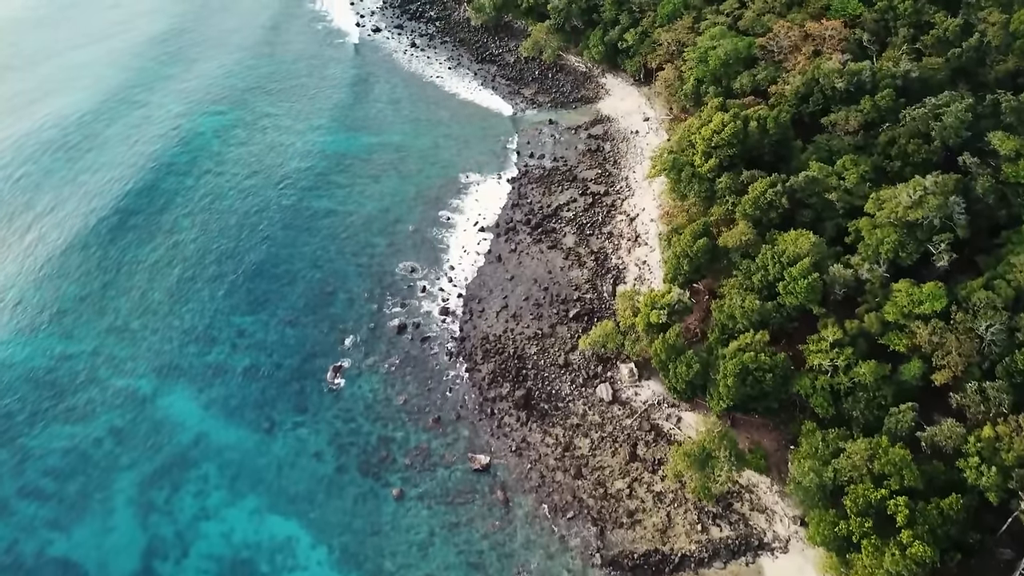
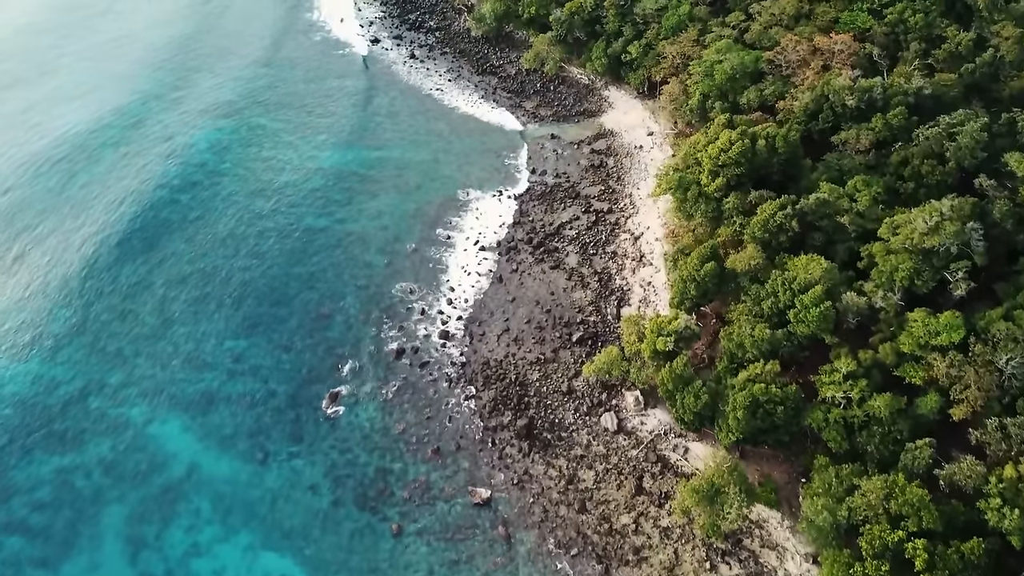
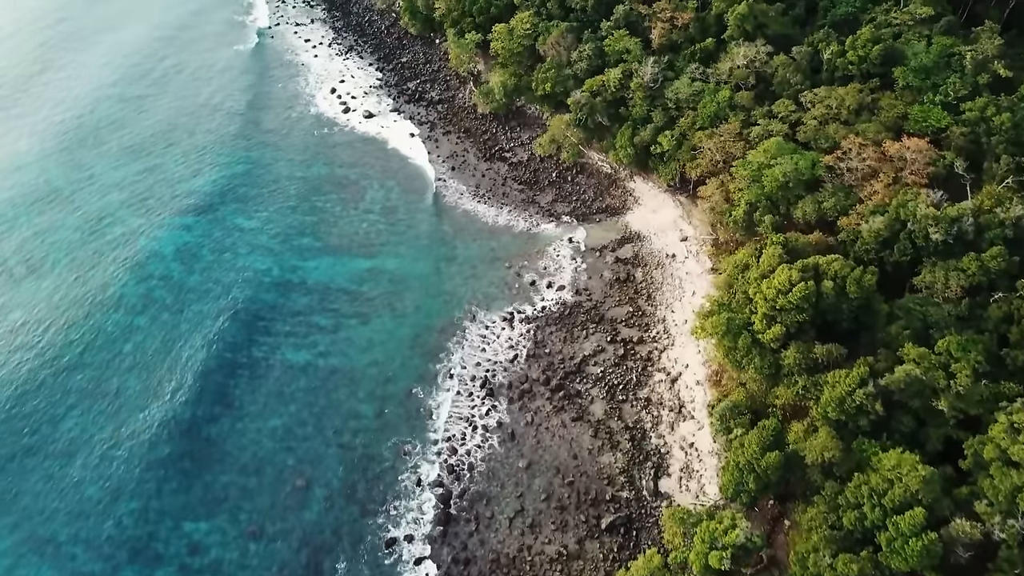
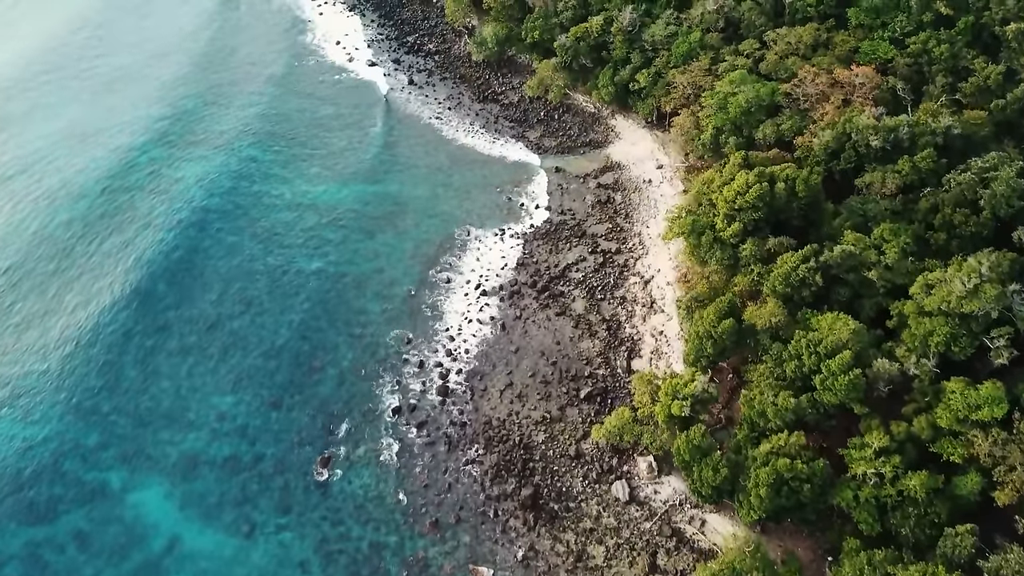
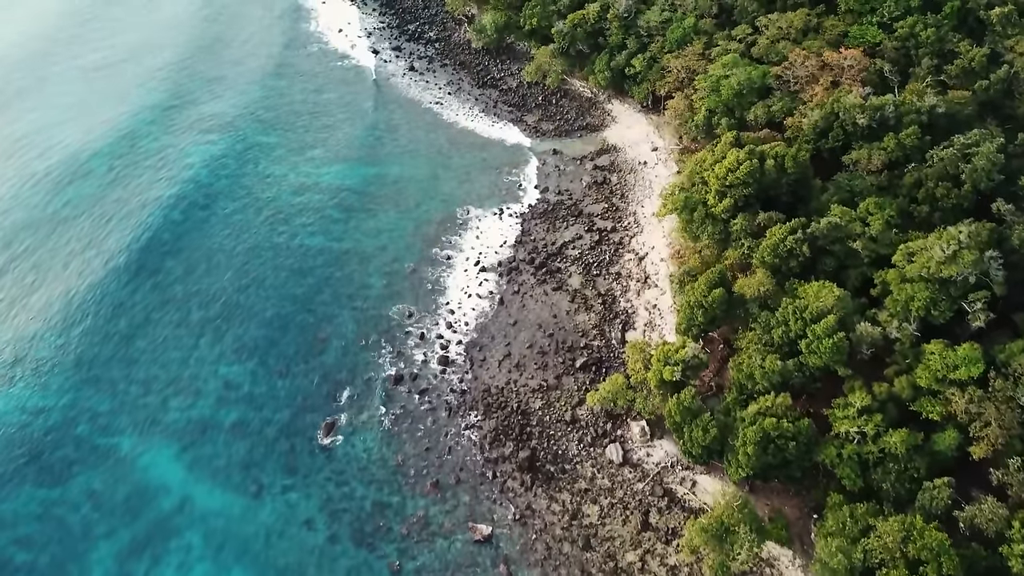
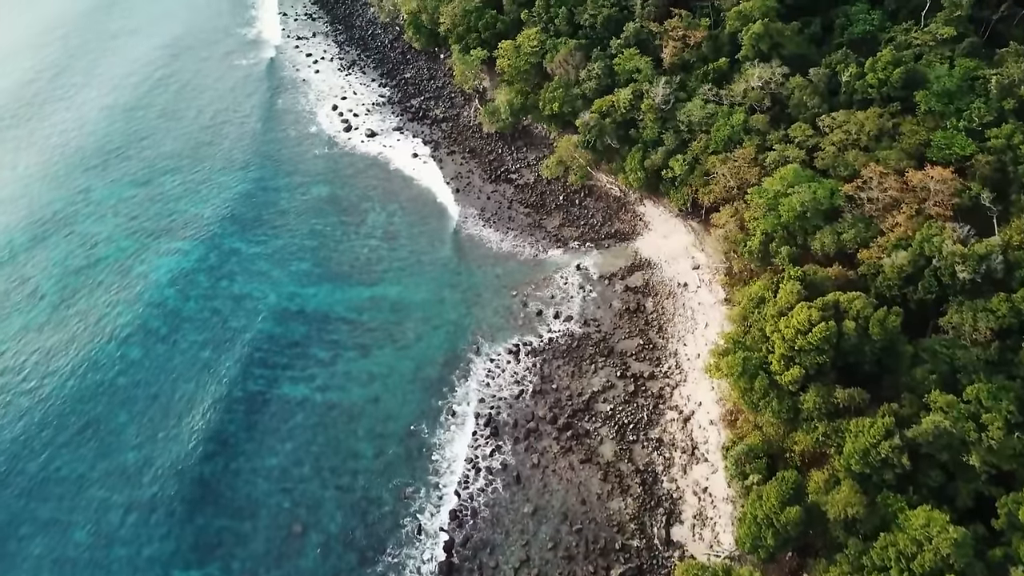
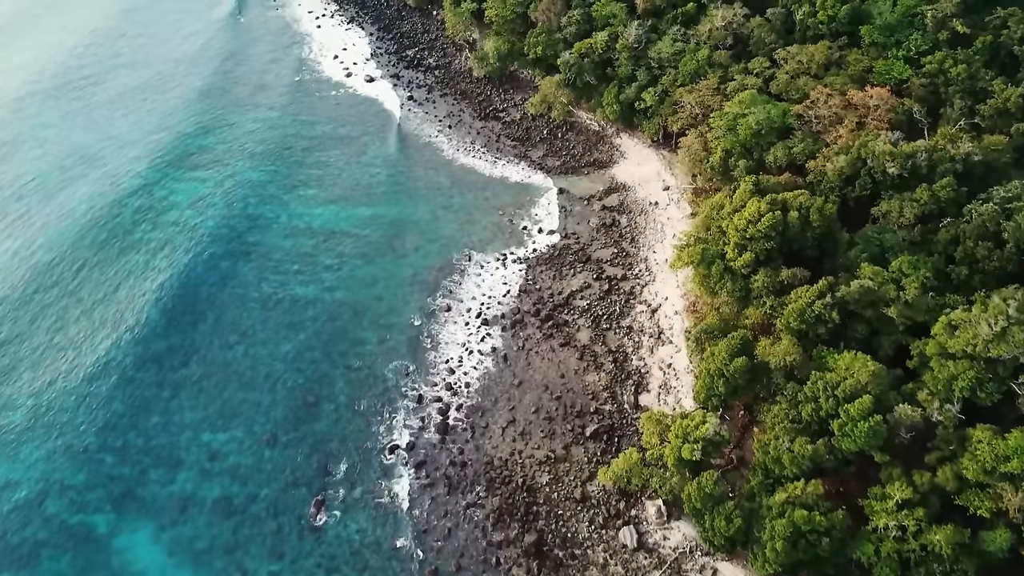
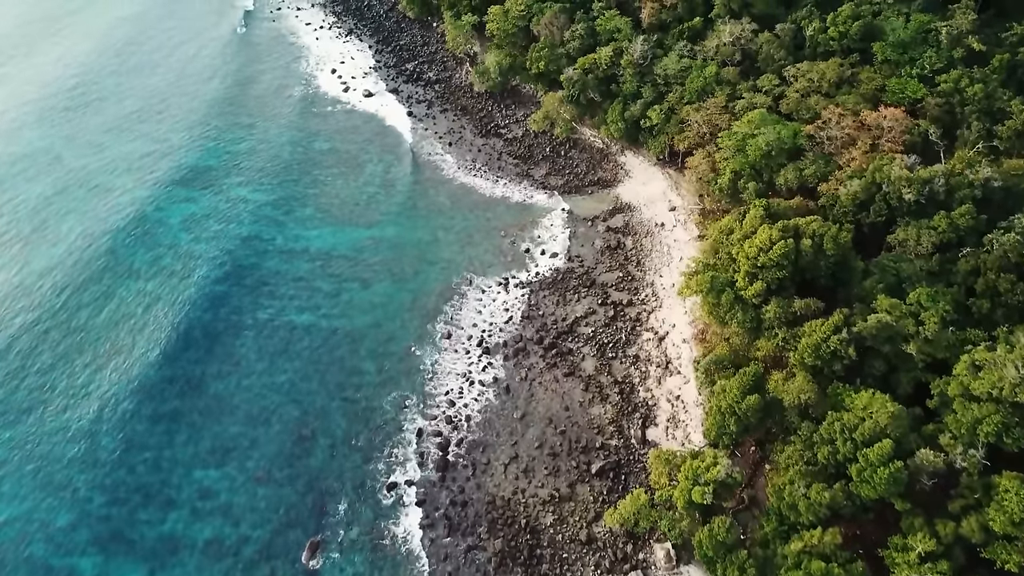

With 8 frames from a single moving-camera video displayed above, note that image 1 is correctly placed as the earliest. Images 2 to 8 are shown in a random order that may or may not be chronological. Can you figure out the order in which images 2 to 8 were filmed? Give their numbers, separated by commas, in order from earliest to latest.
2, 5, 4, 7, 8, 3, 6
